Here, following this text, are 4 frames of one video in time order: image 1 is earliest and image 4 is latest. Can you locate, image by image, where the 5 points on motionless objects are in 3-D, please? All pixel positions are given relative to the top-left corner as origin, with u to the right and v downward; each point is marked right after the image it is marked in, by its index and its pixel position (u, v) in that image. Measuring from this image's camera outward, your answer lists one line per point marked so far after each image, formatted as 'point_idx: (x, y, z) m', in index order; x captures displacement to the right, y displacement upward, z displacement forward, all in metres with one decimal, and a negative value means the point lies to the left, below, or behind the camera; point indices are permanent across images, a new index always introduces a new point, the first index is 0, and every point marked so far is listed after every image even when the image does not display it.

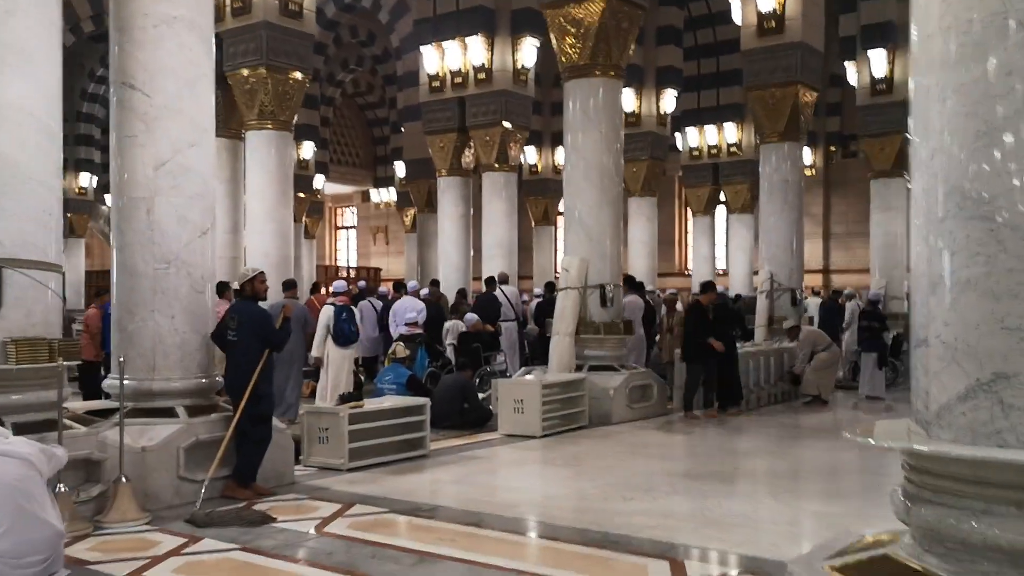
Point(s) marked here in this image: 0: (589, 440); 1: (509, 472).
0: (+0.7, -1.3, +8.1) m
1: (0.0, -1.3, +6.6) m
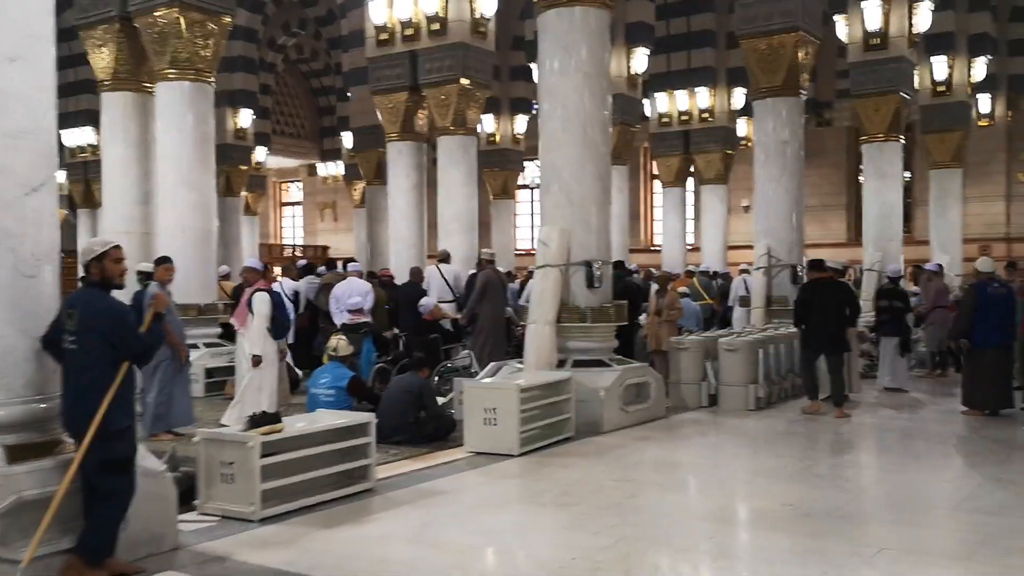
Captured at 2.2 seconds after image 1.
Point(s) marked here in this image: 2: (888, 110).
0: (+0.5, -1.2, +6.4) m
1: (-0.2, -1.2, +4.9) m
2: (+6.0, +2.8, +14.6) m
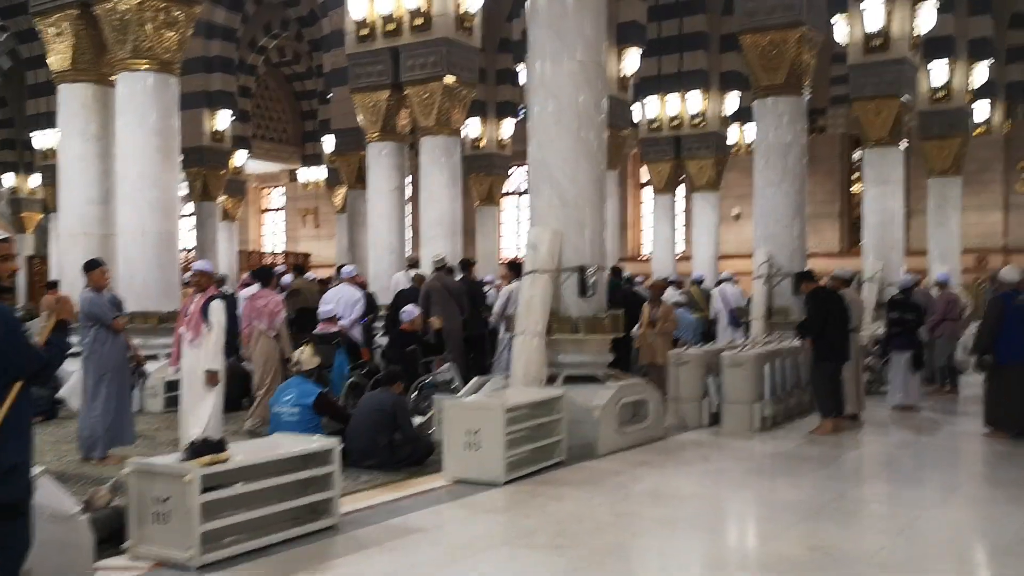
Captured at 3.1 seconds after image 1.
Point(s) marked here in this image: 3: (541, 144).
0: (+0.4, -1.2, +5.7) m
1: (-0.2, -1.2, +4.2) m
2: (+5.8, +2.7, +14.0) m
3: (+0.2, +1.1, +7.3) m
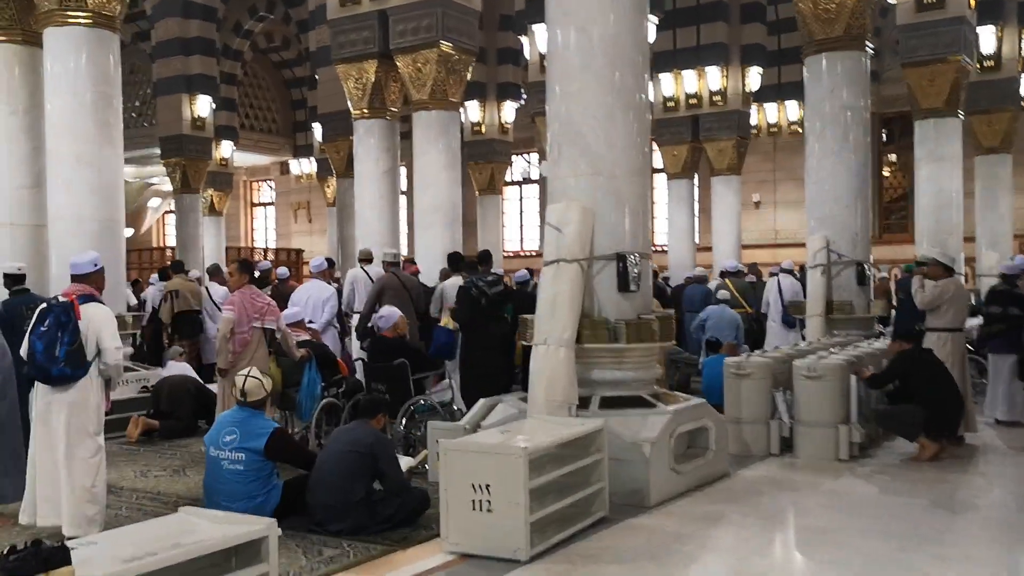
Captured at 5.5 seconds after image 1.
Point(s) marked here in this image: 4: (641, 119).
0: (+0.5, -1.2, +4.0) m
1: (-0.1, -1.2, +2.5) m
2: (+5.8, +2.8, +12.3) m
3: (+0.3, +1.2, +5.6) m
4: (+0.8, +1.0, +5.6) m
